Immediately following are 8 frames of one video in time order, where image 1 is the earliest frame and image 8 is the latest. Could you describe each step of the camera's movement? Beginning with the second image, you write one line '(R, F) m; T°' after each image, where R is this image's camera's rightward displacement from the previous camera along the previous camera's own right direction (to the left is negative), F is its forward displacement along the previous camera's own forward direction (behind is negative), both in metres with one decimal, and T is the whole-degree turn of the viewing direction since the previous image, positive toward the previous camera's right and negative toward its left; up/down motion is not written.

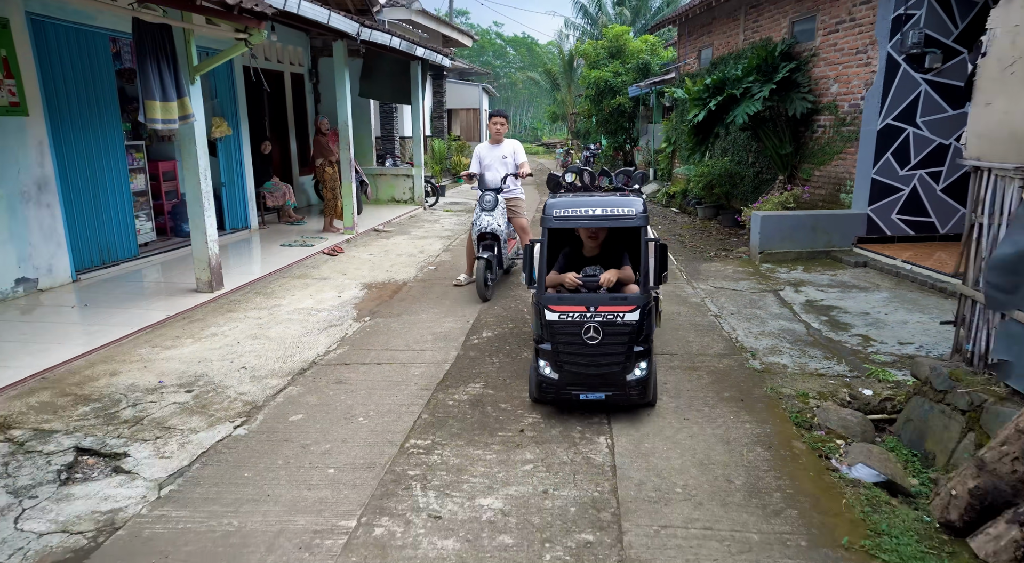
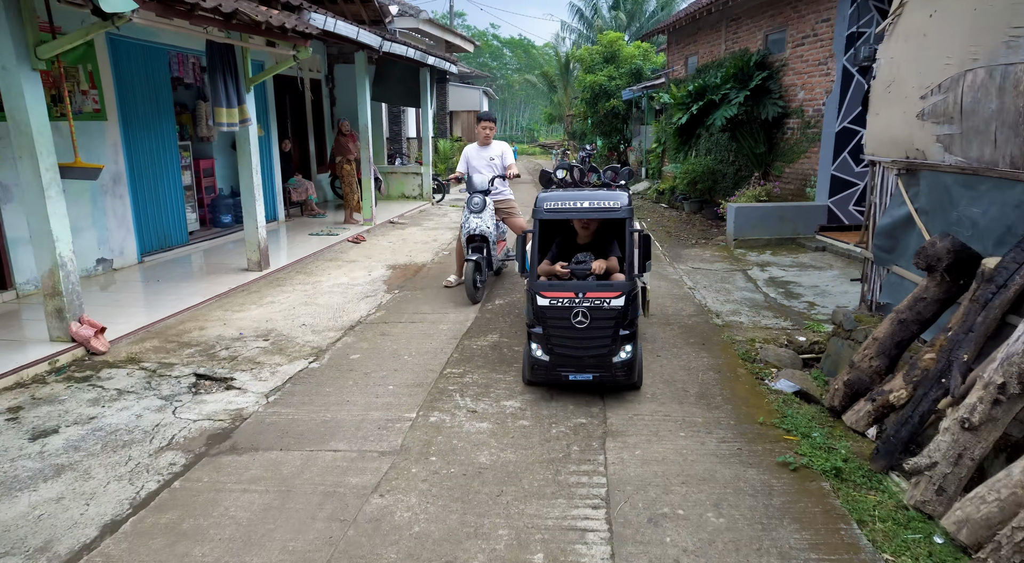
(-0.1, -1.2) m; 0°
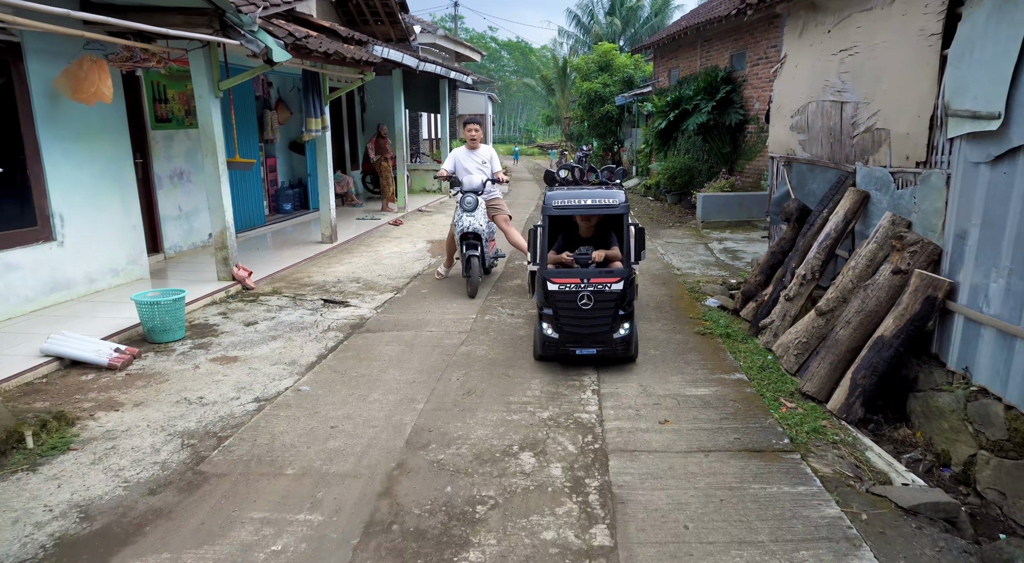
(-0.3, -2.5) m; 0°
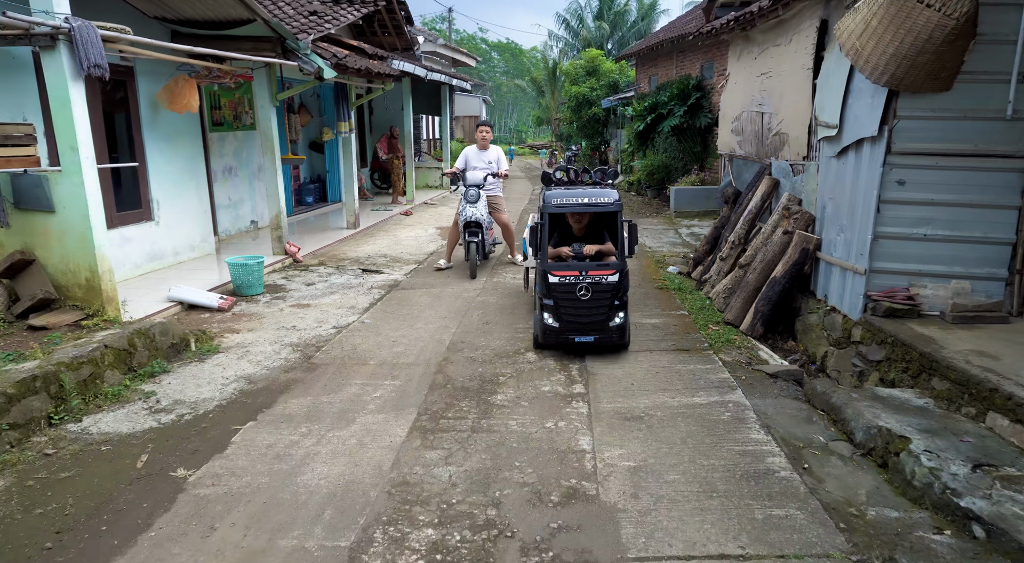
(-0.1, -1.8) m; +1°
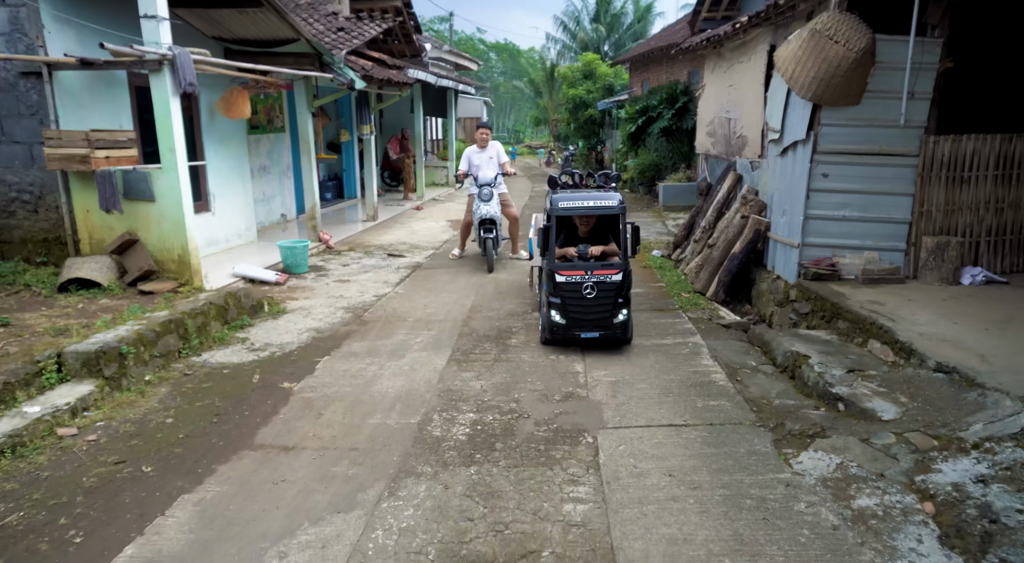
(-0.1, -1.4) m; 0°
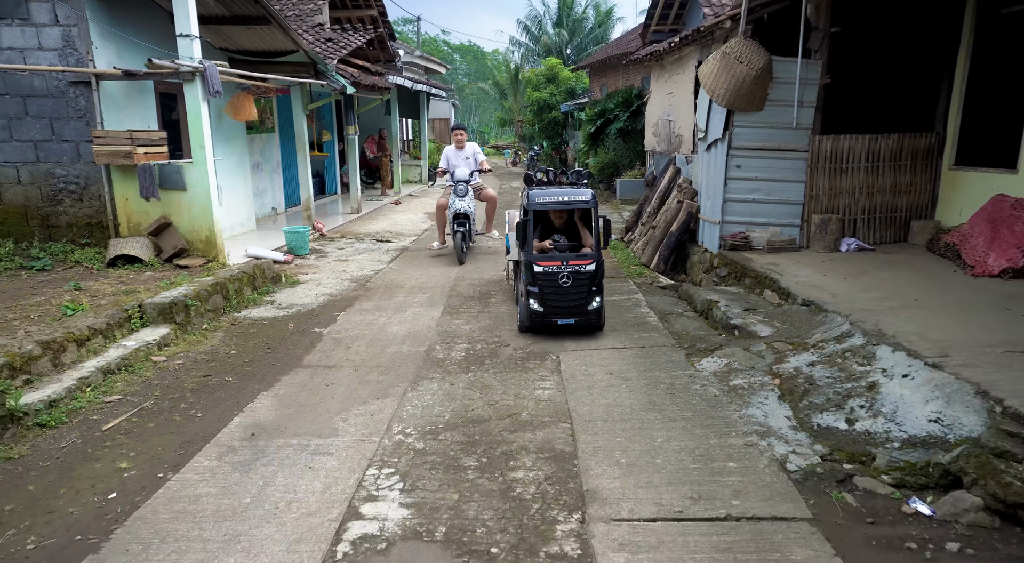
(-0.1, -1.5) m; +3°
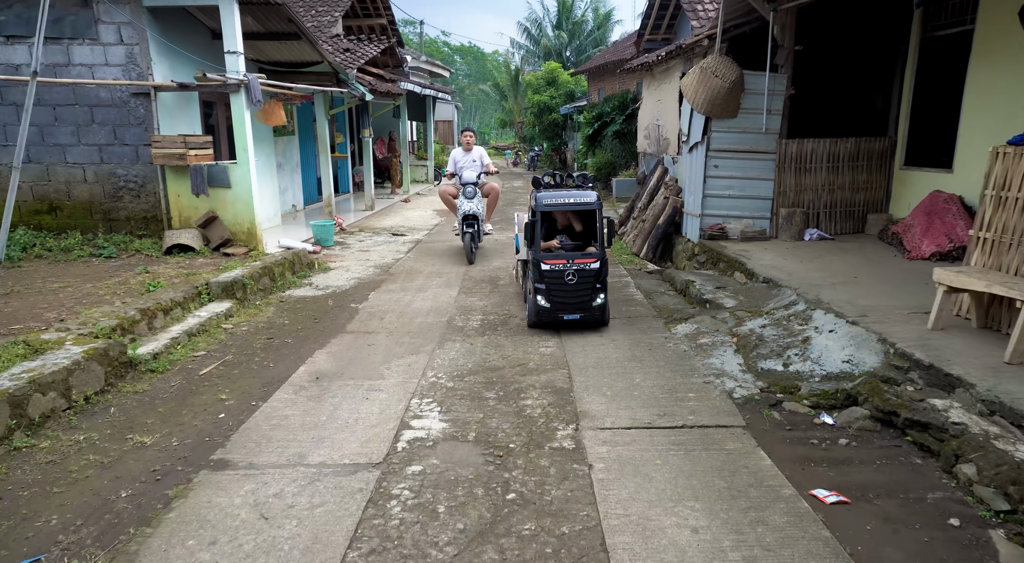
(-0.1, -1.1) m; 0°
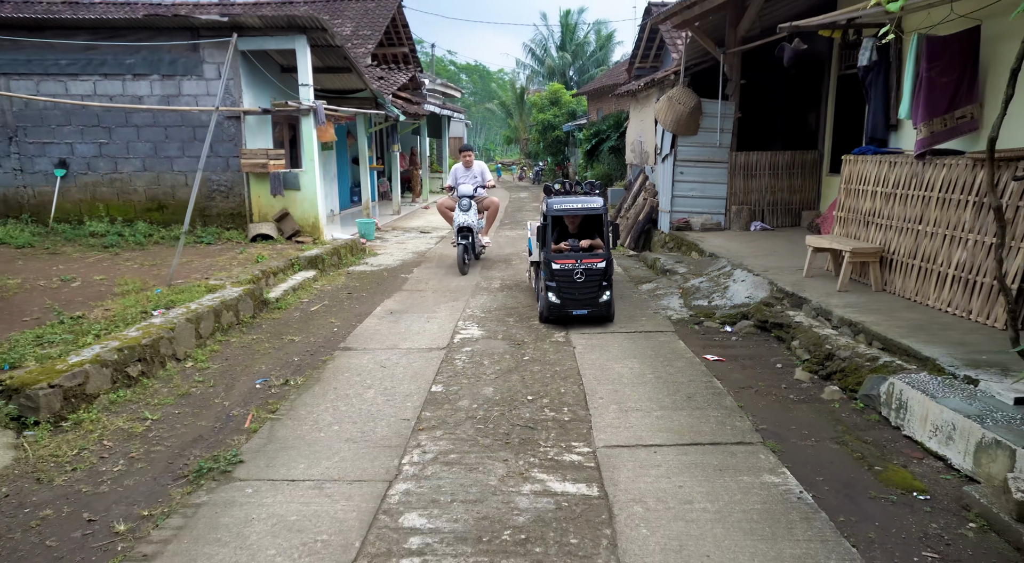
(-0.1, -2.5) m; 0°
